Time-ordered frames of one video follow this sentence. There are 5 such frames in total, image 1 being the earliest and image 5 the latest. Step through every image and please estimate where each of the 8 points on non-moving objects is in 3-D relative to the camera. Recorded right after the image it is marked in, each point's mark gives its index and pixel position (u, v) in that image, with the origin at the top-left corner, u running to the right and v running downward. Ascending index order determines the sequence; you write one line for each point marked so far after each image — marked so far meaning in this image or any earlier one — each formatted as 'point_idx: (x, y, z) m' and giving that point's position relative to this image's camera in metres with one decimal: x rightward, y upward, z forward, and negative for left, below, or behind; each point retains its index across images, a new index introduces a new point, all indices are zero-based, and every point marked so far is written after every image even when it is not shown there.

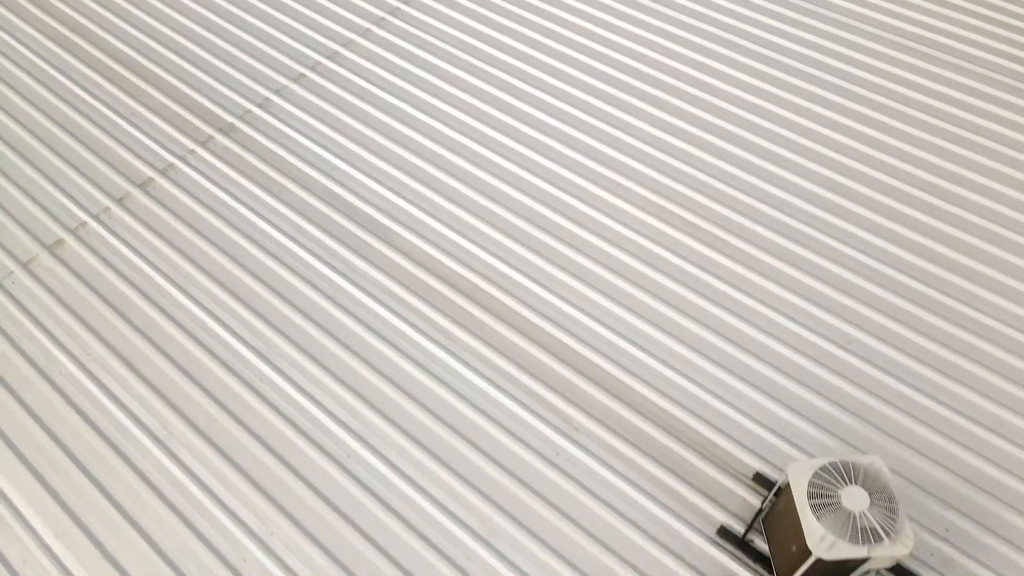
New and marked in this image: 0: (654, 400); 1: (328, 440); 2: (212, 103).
0: (+0.8, -0.6, +4.0) m
1: (-0.9, -0.8, +4.0) m
2: (-2.2, +1.3, +5.6) m
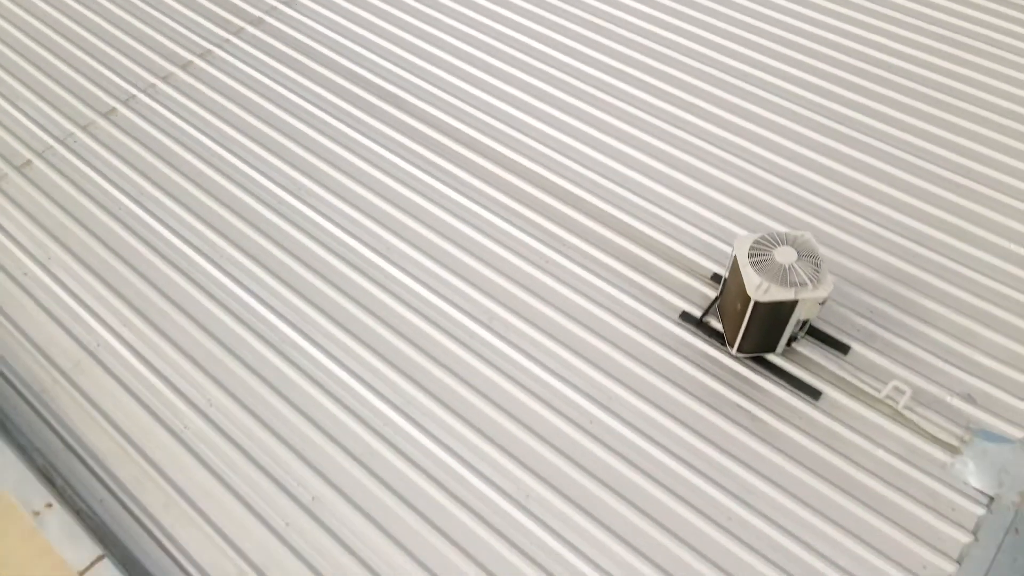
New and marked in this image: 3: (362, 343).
0: (+0.8, +0.4, +4.7) m
1: (-0.9, +0.2, +4.7) m
2: (-2.2, +2.3, +6.3) m
3: (-0.8, -0.3, +4.3) m
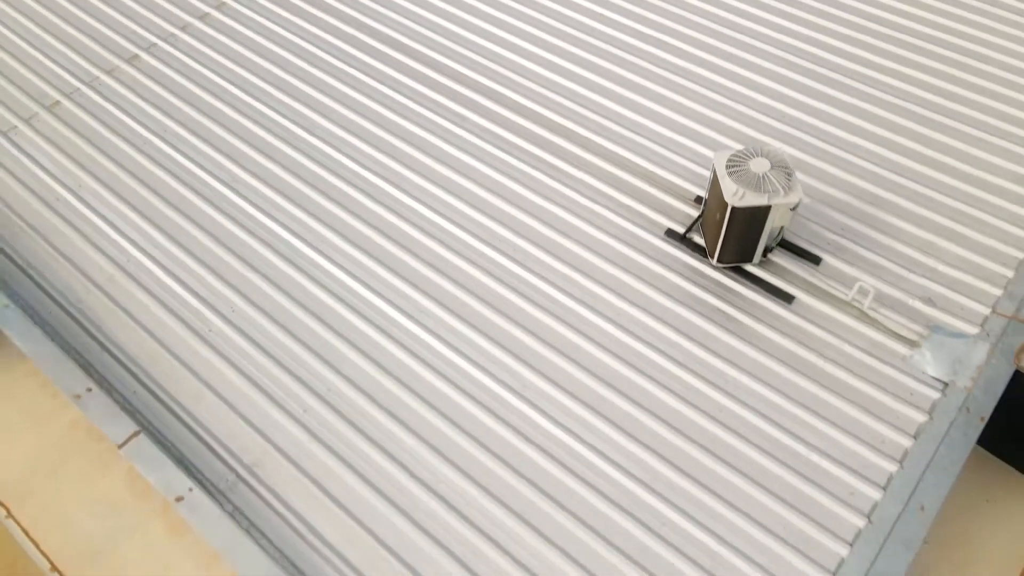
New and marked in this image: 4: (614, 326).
0: (+0.7, +0.9, +5.1) m
1: (-0.9, +0.7, +5.0) m
2: (-2.2, +2.8, +6.7) m
3: (-0.8, +0.2, +4.6) m
4: (+0.6, -0.2, +4.3) m
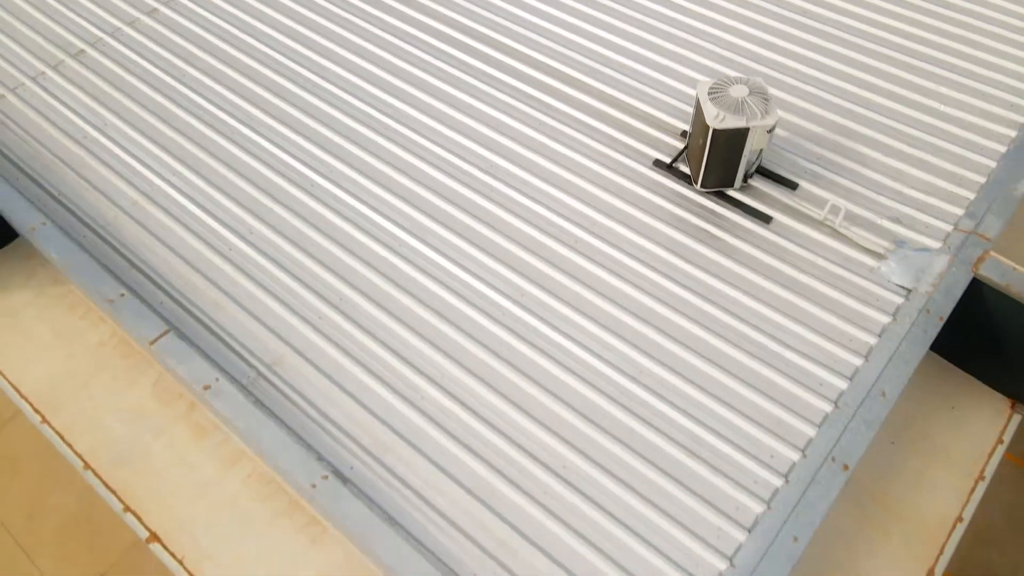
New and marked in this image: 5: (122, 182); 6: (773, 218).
0: (+0.7, +1.4, +5.4) m
1: (-1.0, +1.1, +5.4) m
2: (-2.2, +3.3, +7.0) m
3: (-0.9, +0.7, +5.0) m
4: (+0.6, +0.3, +4.6) m
5: (-2.6, +0.7, +5.1) m
6: (+1.6, +0.4, +4.7) m
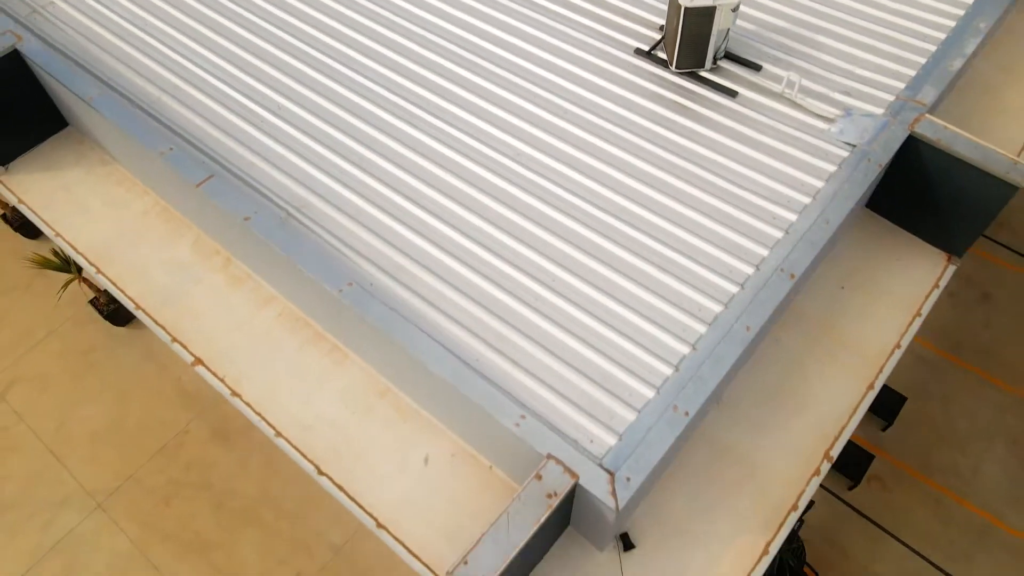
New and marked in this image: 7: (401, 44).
0: (+0.7, +2.3, +6.1) m
1: (-1.0, +2.1, +6.0) m
2: (-2.3, +4.3, +7.7) m
3: (-0.9, +1.6, +5.6) m
4: (+0.5, +1.2, +5.3) m
5: (-2.6, +1.6, +5.8) m
6: (+1.6, +1.4, +5.4) m
7: (-0.8, +1.9, +5.8) m
